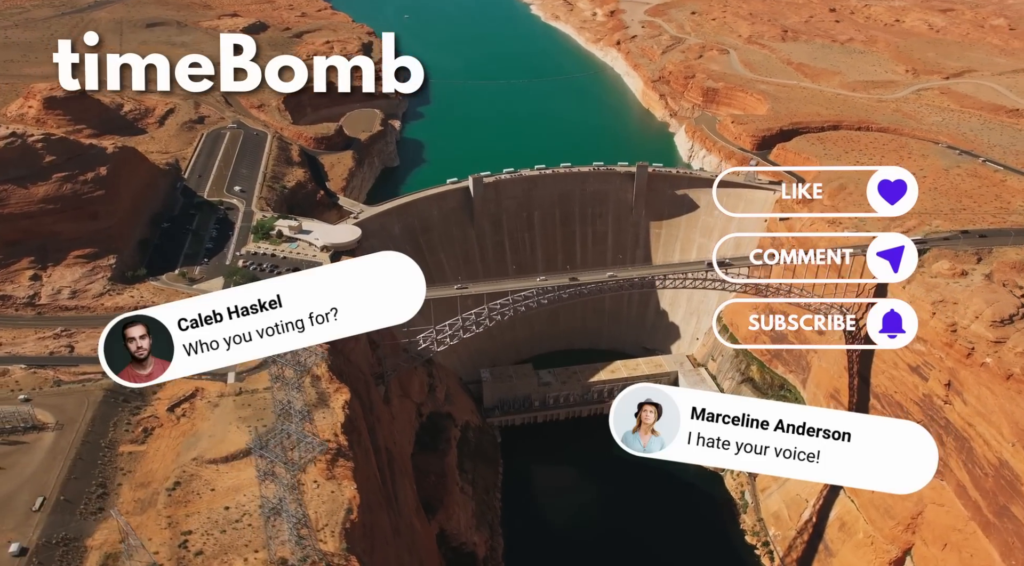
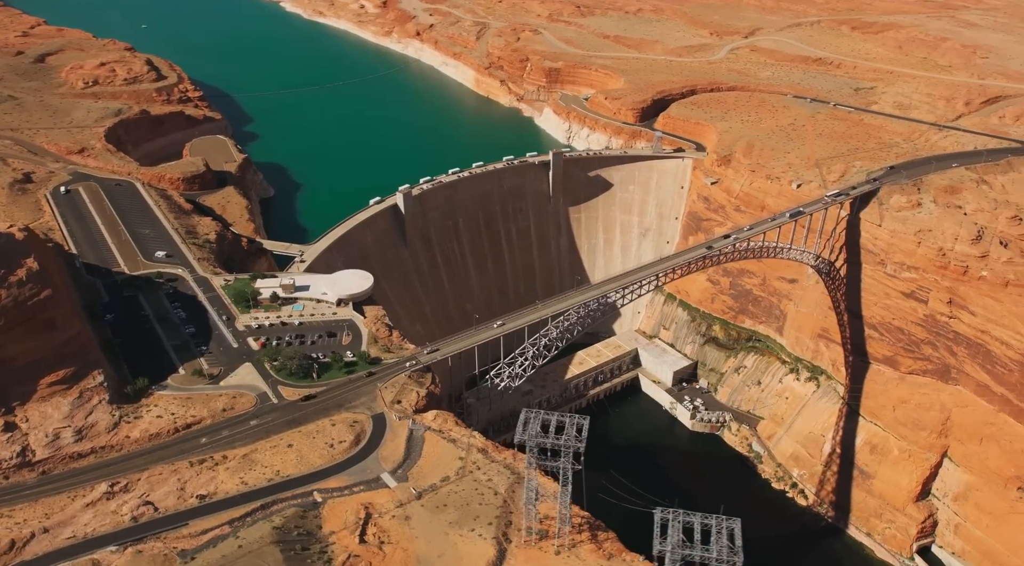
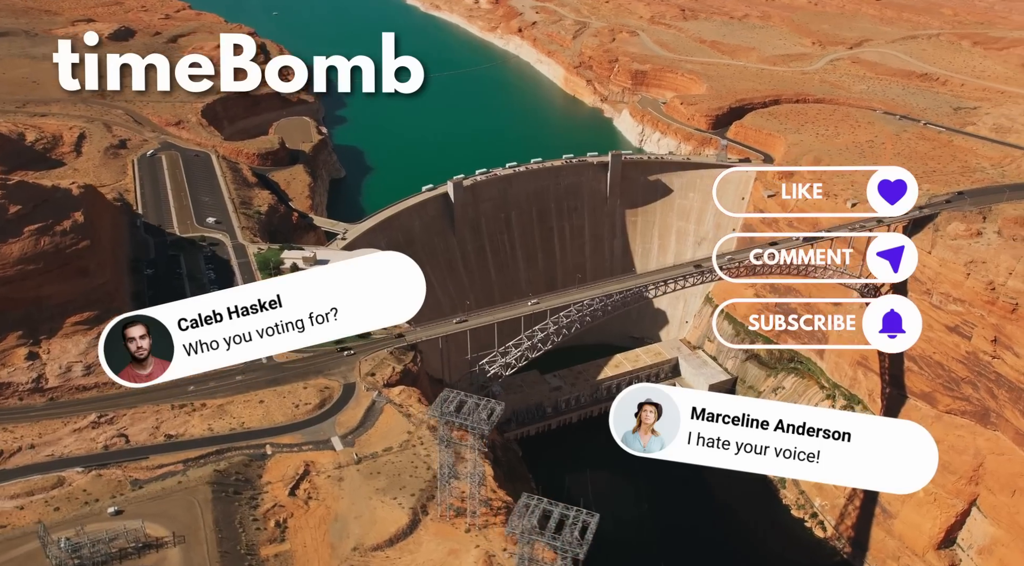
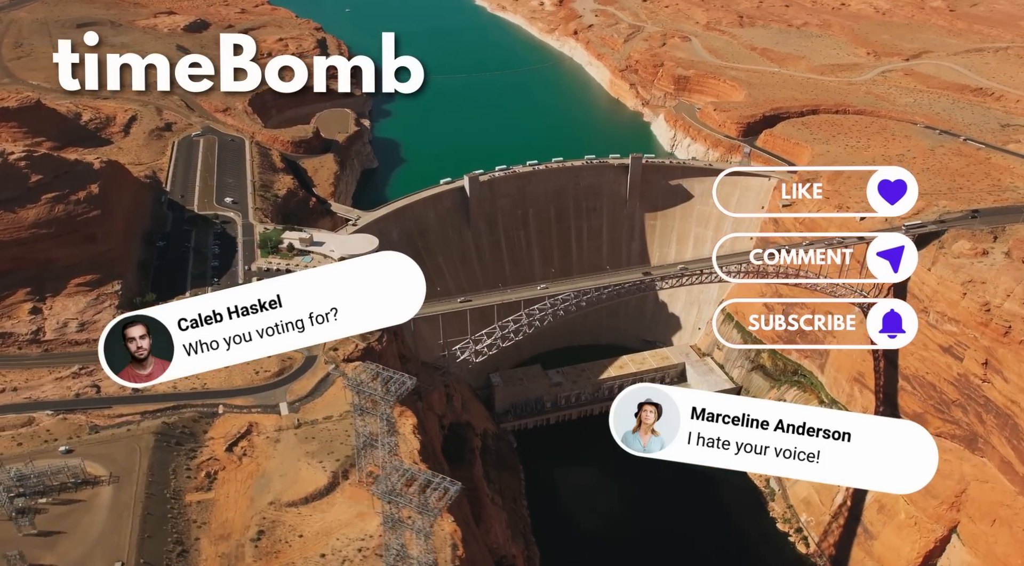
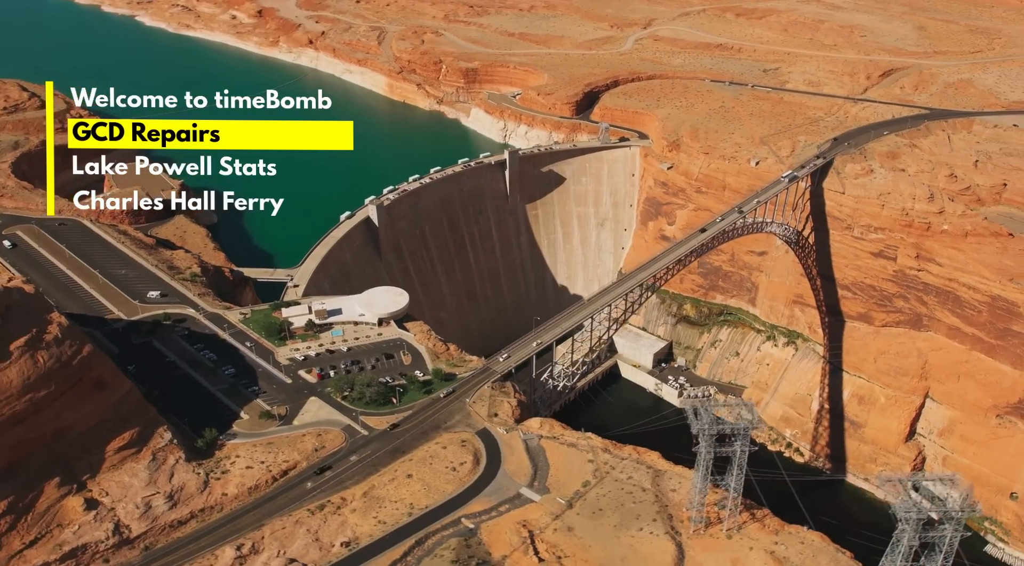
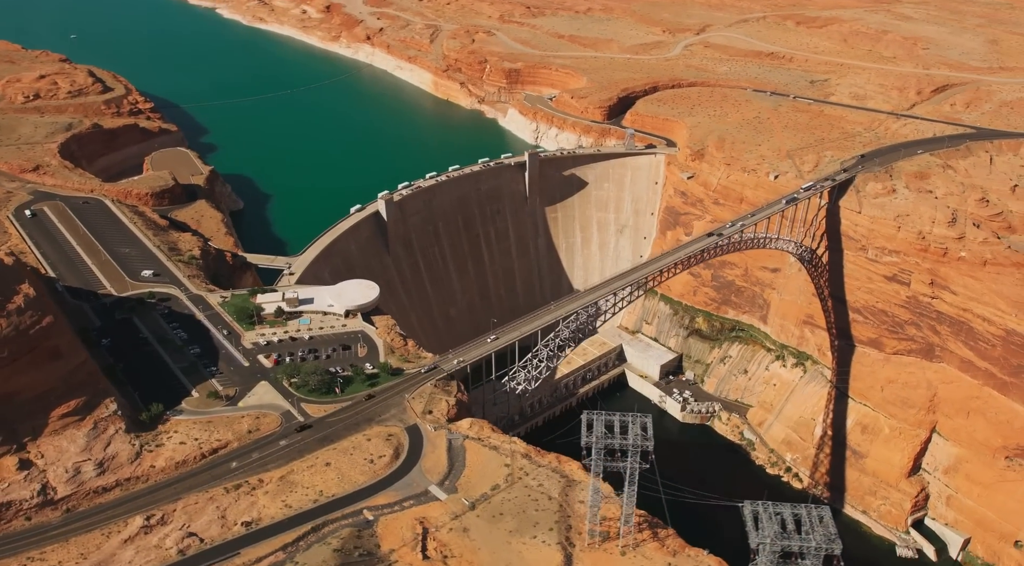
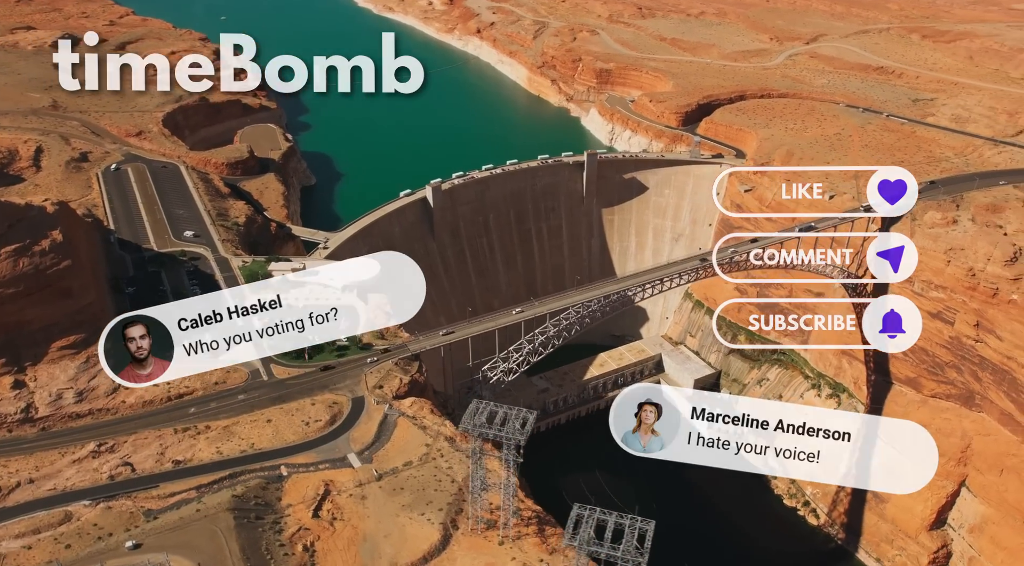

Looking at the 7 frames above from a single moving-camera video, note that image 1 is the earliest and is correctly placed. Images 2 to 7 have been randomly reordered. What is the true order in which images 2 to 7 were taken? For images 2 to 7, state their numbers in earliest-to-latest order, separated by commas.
4, 3, 7, 2, 6, 5
